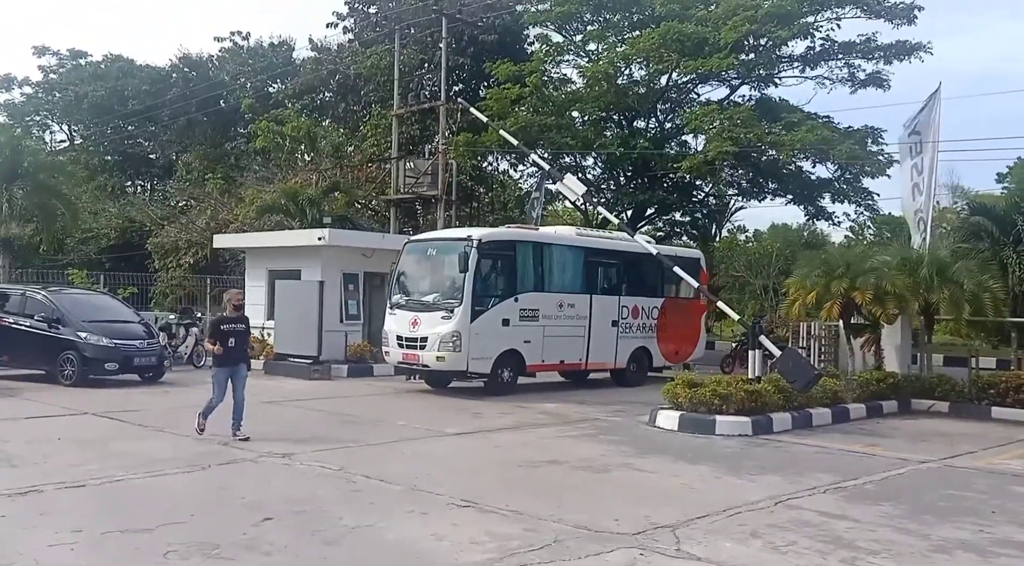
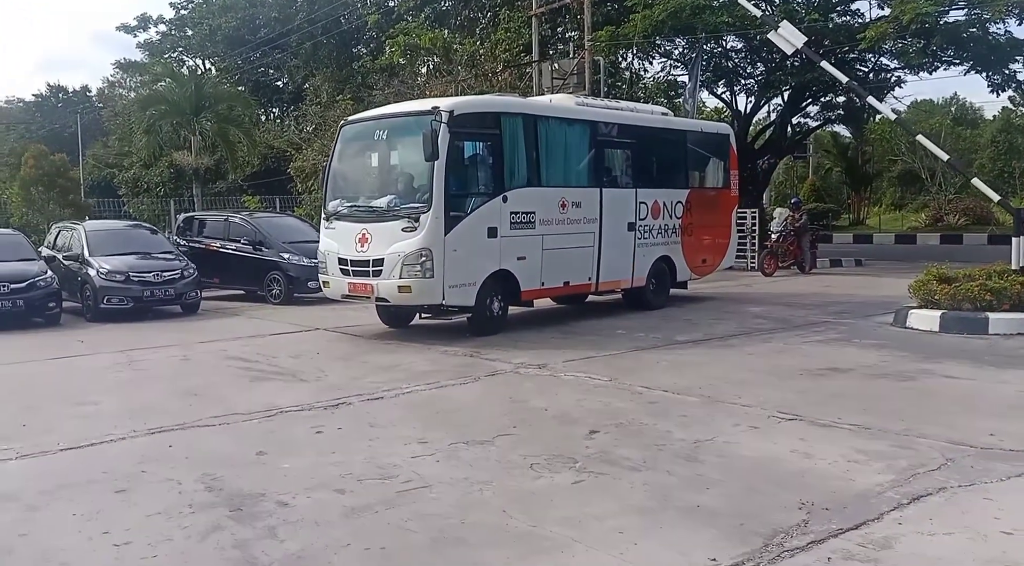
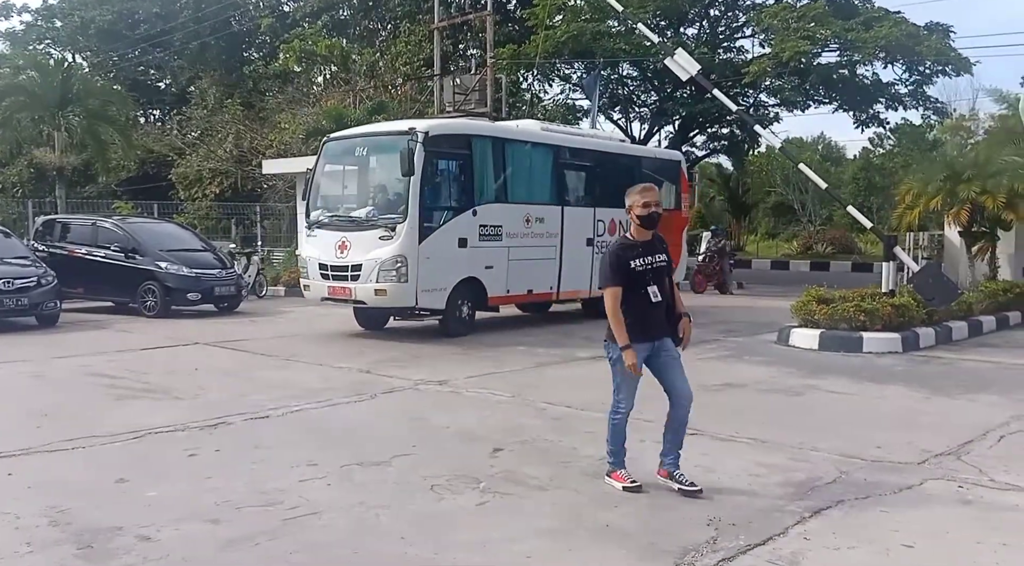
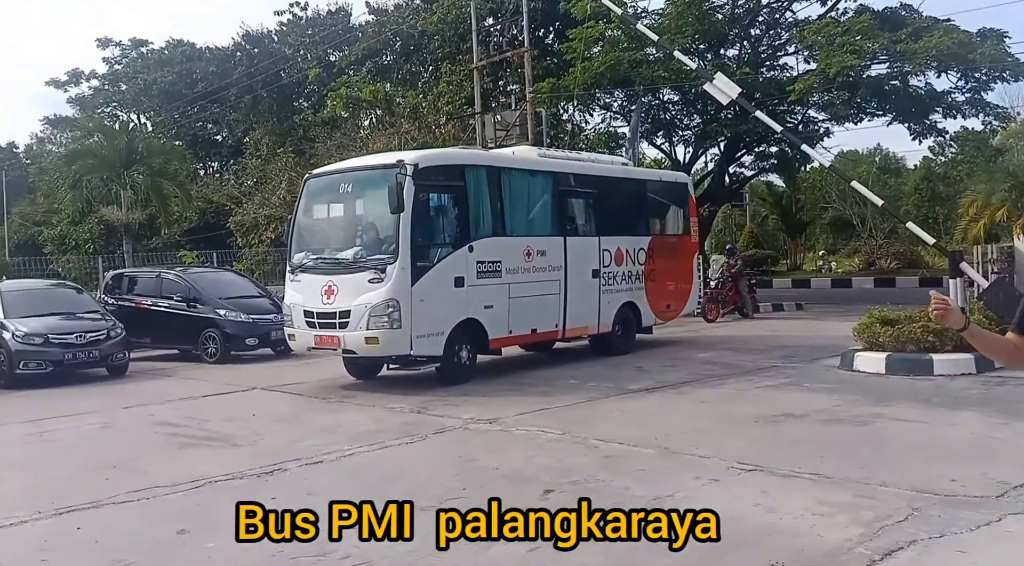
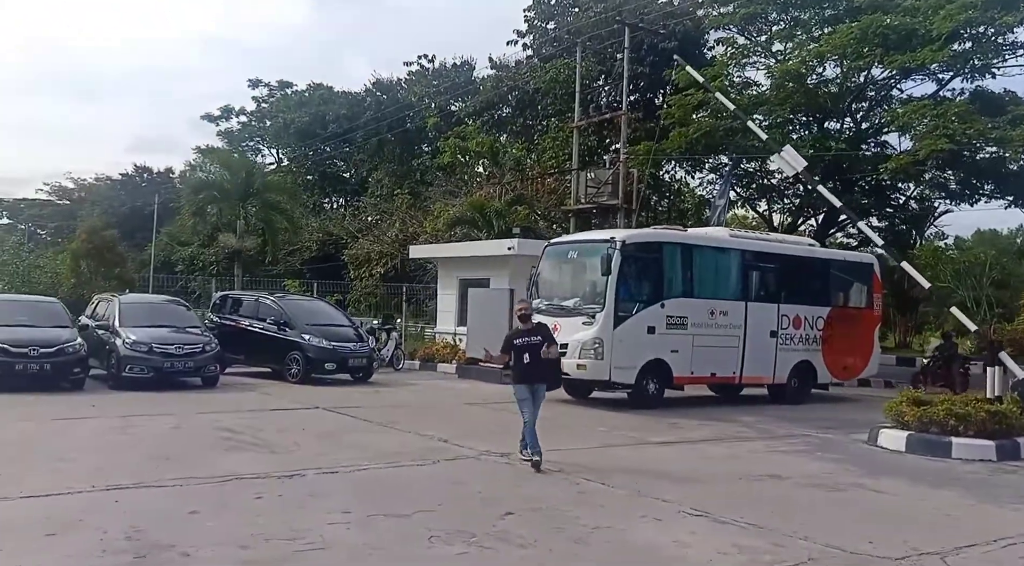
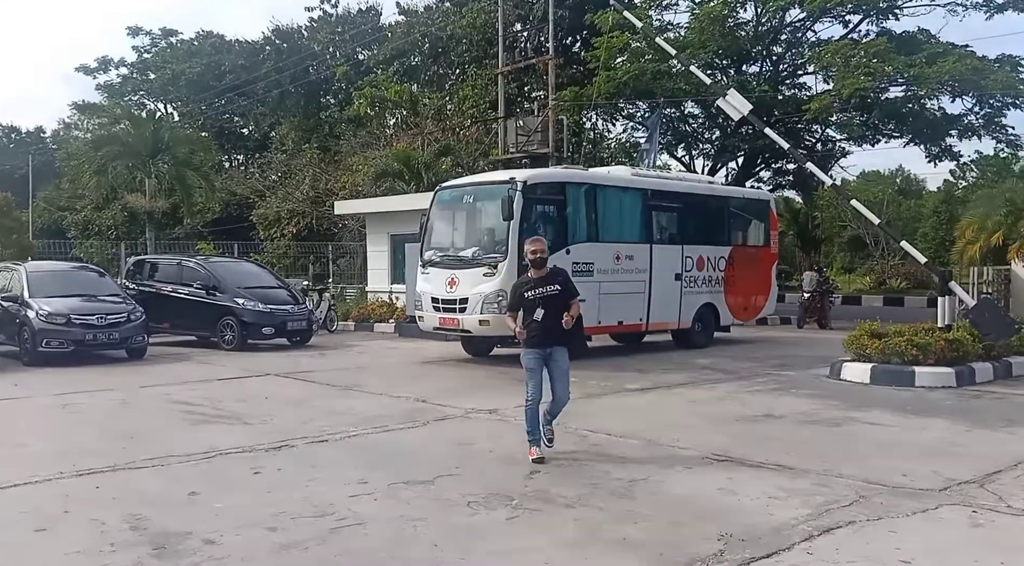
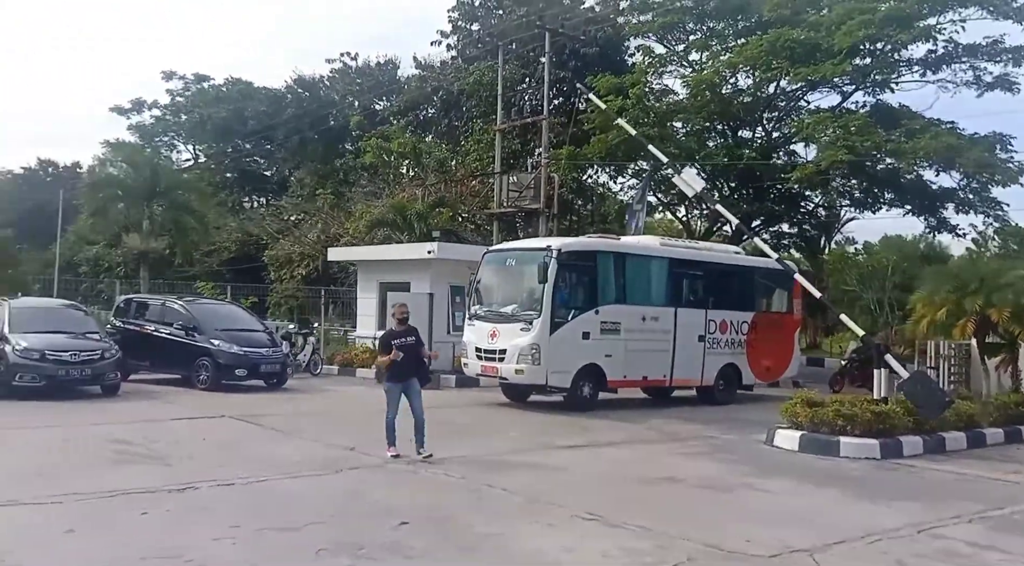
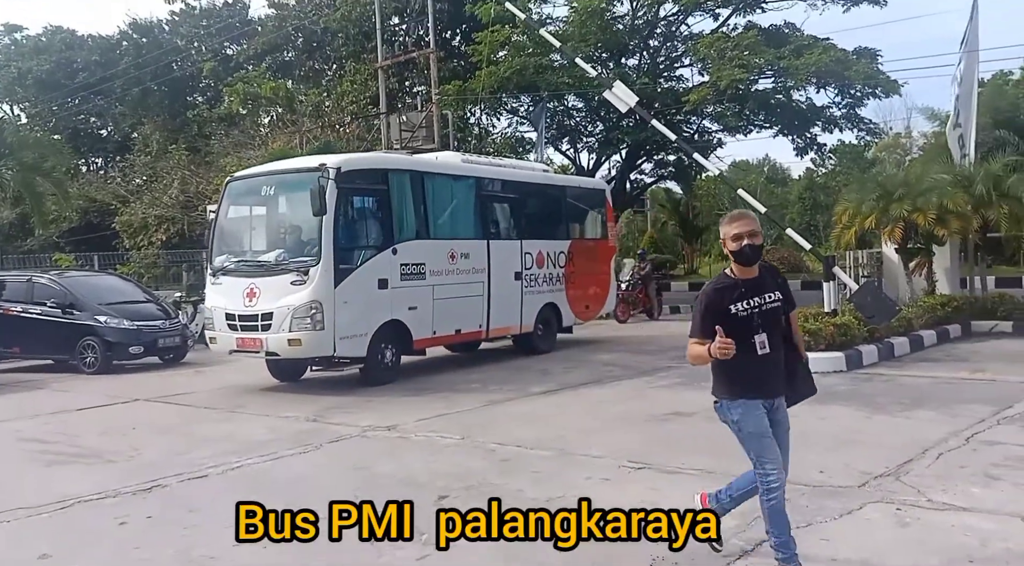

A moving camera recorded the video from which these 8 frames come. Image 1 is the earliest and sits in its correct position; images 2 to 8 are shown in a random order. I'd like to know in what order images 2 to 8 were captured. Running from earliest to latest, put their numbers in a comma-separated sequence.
7, 5, 6, 3, 8, 4, 2
